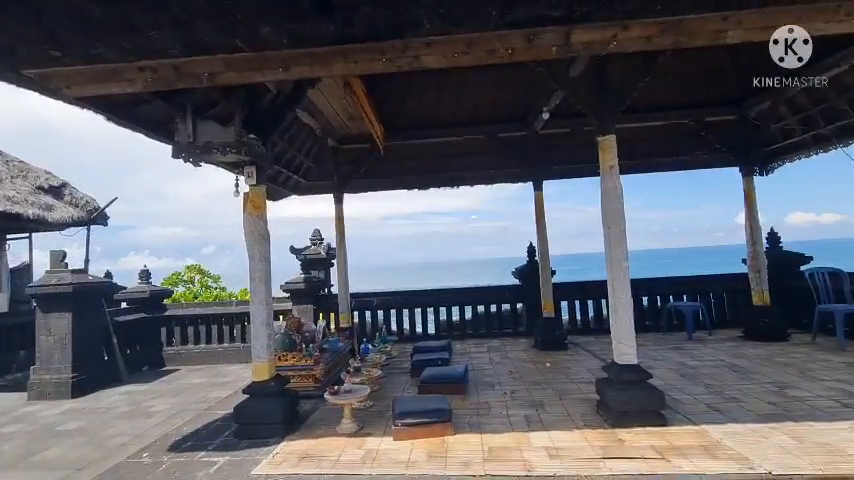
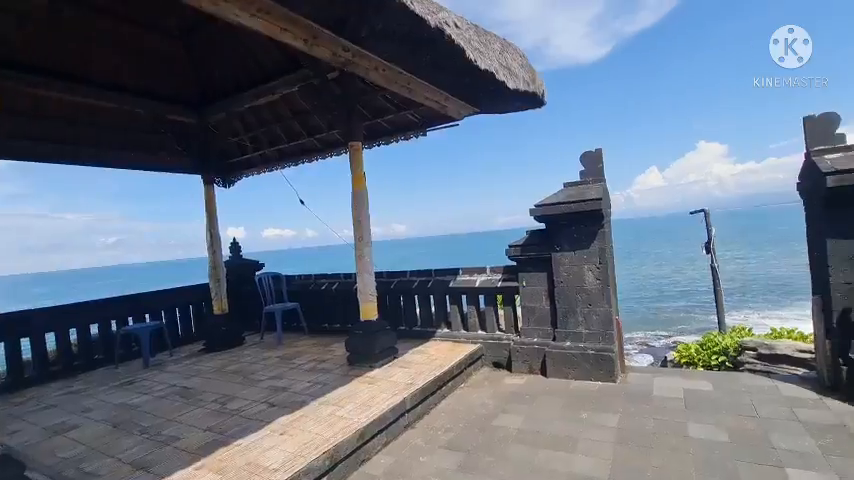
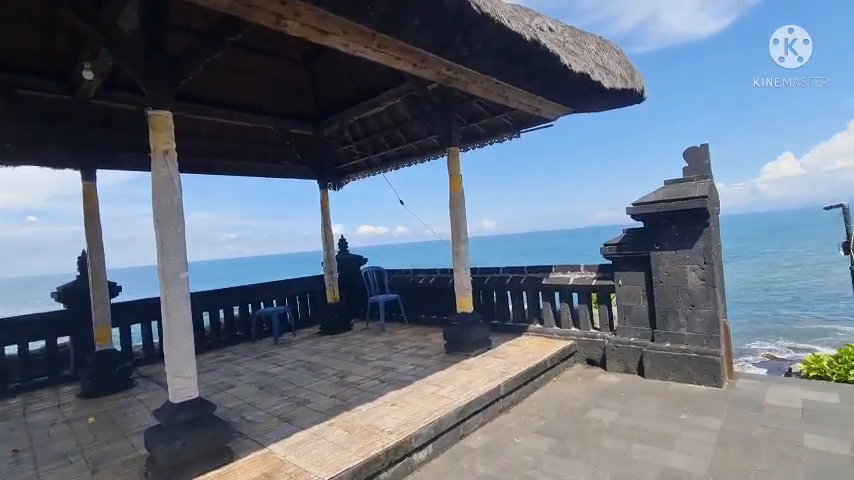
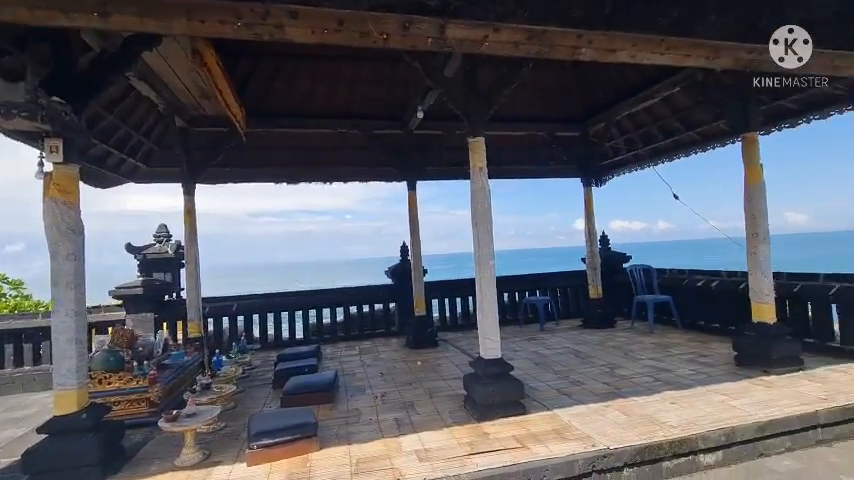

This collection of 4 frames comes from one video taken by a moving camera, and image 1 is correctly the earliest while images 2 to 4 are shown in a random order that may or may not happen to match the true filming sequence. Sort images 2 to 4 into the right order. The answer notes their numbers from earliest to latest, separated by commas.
4, 3, 2
